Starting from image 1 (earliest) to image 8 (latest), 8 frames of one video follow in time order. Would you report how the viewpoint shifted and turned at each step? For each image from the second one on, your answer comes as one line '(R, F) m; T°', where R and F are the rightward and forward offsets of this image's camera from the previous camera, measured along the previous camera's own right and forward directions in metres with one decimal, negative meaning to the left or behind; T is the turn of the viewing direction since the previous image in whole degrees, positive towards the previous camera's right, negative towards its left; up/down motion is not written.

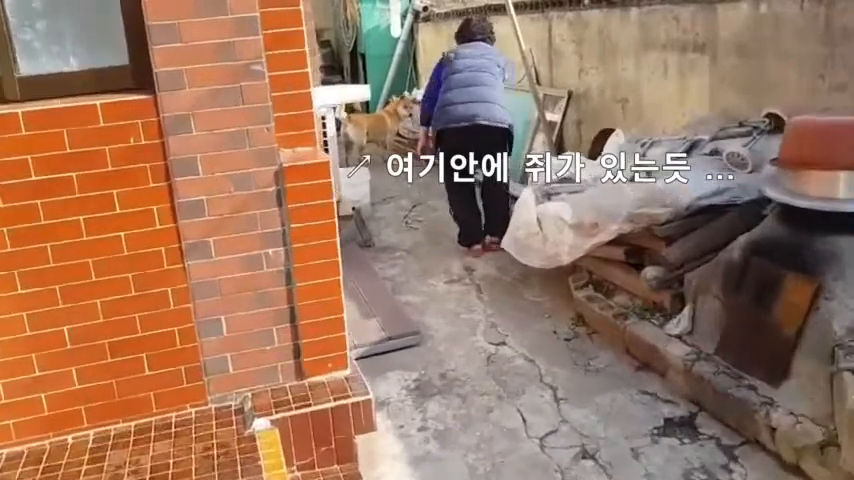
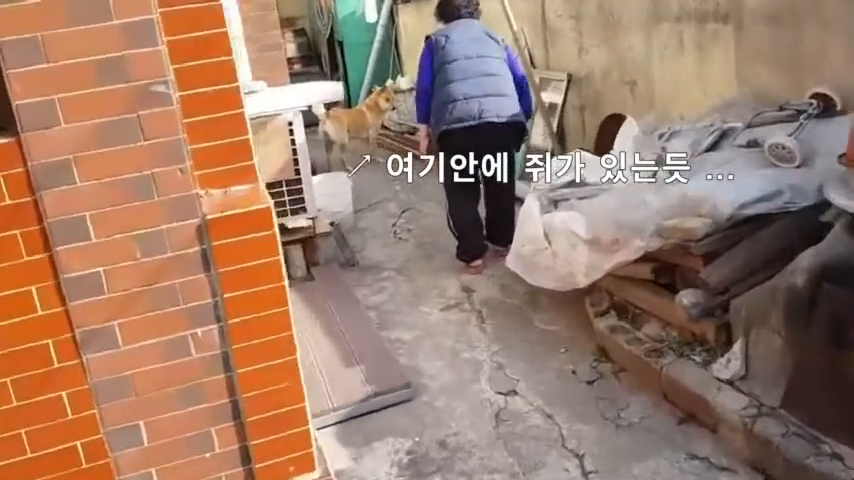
(+0.1, +0.6) m; 0°
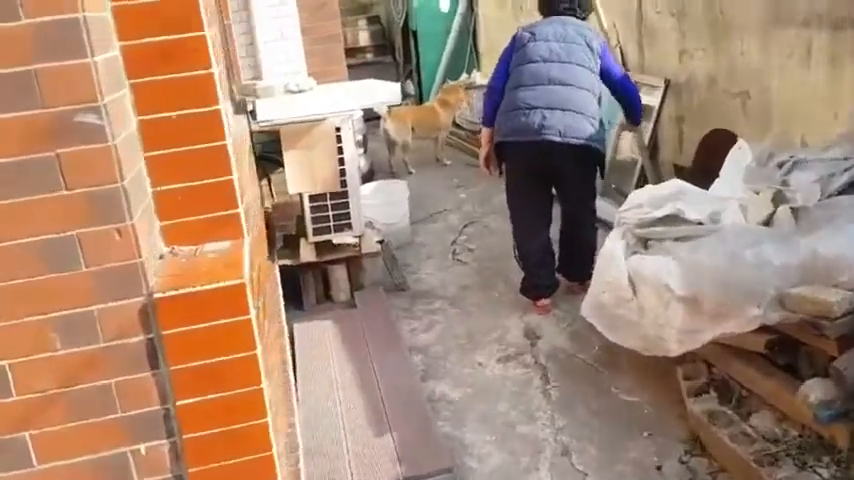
(+0.1, +0.6) m; -5°
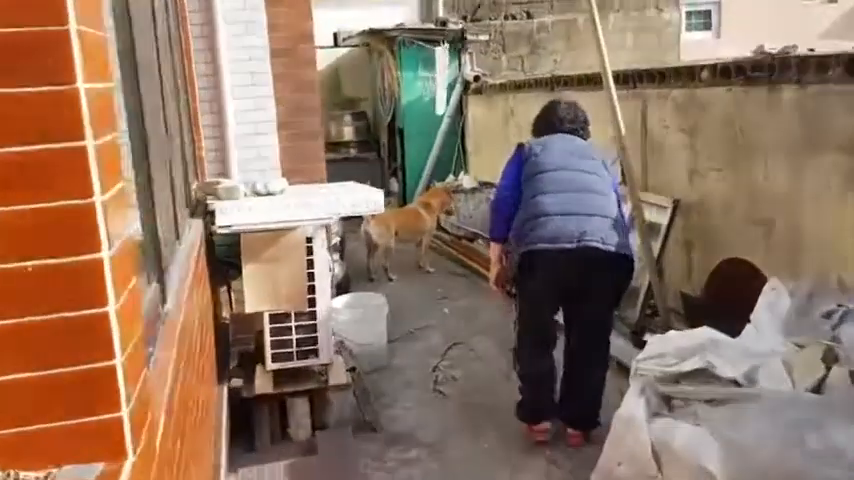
(0.0, +0.5) m; +1°
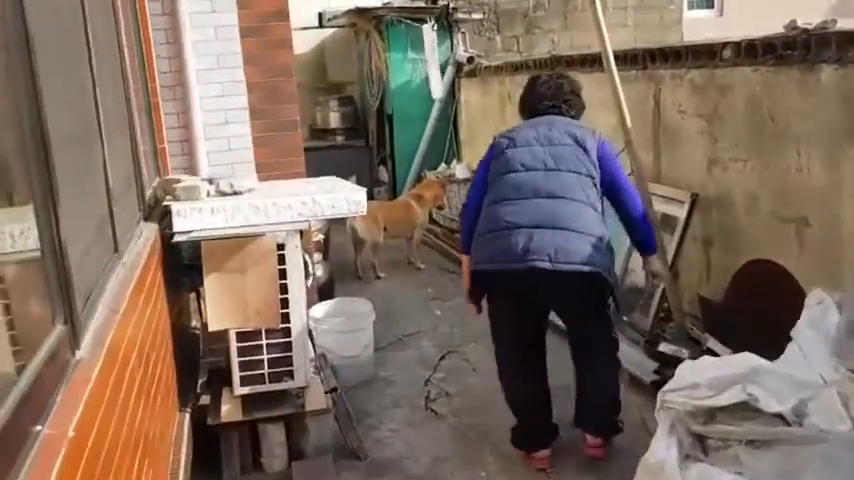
(0.0, +0.4) m; 0°
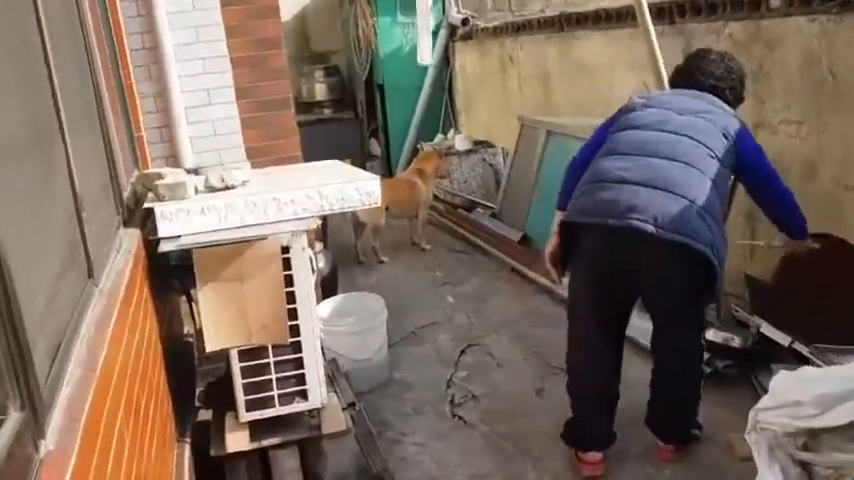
(-0.1, +0.4) m; +1°
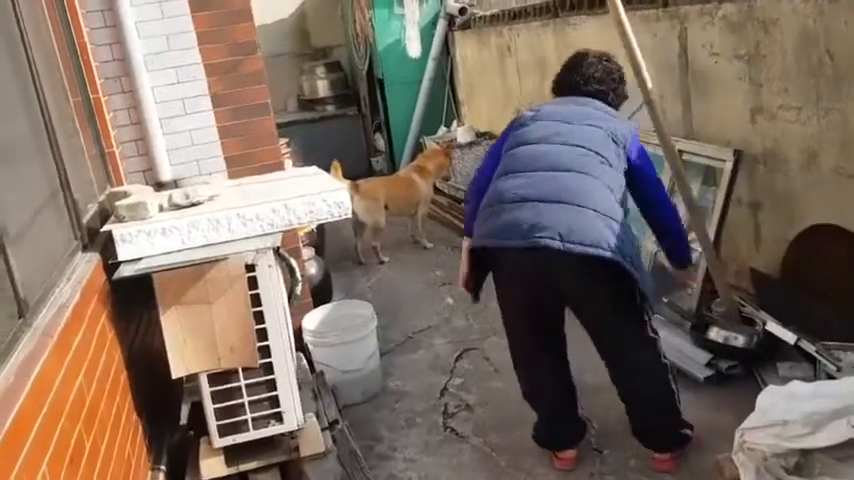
(+0.2, +0.1) m; -2°
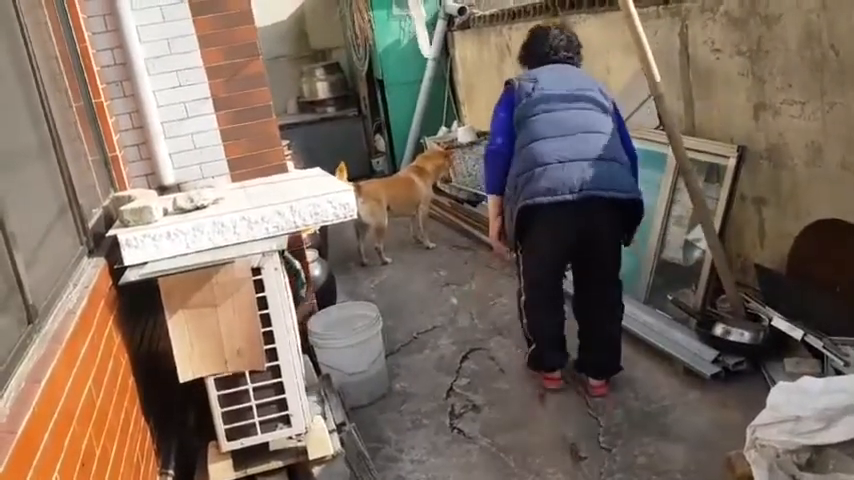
(0.0, 0.0) m; 0°
